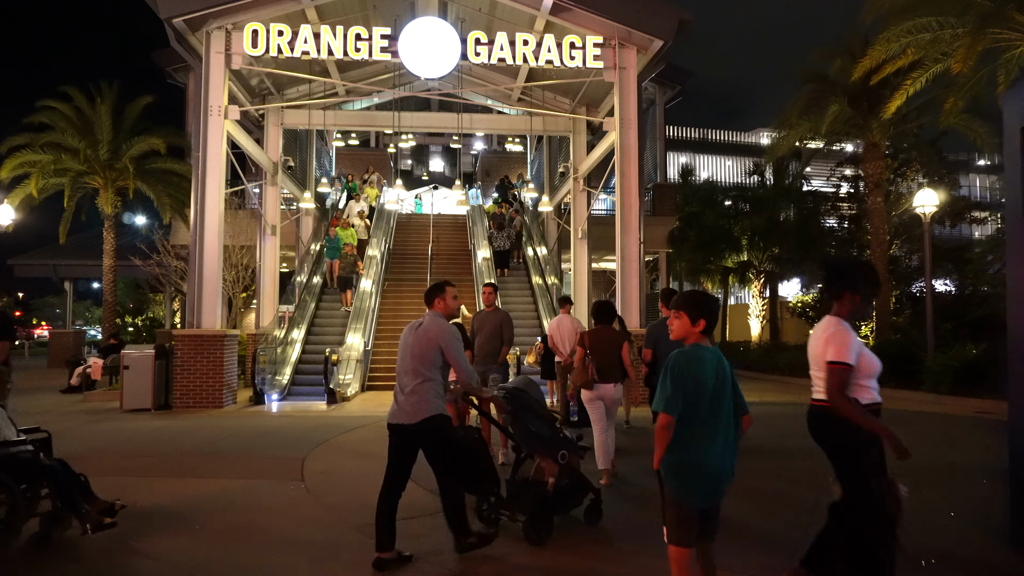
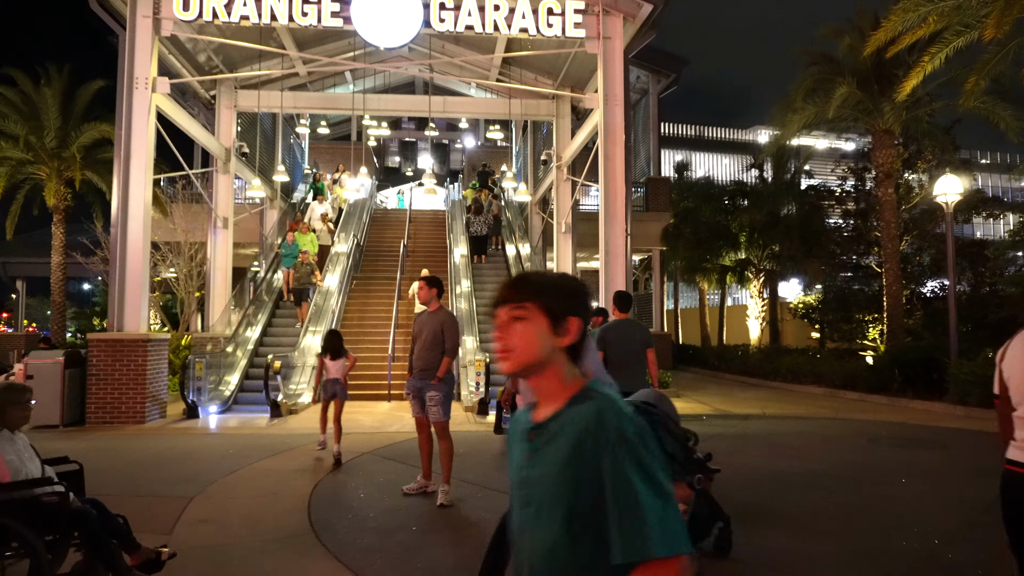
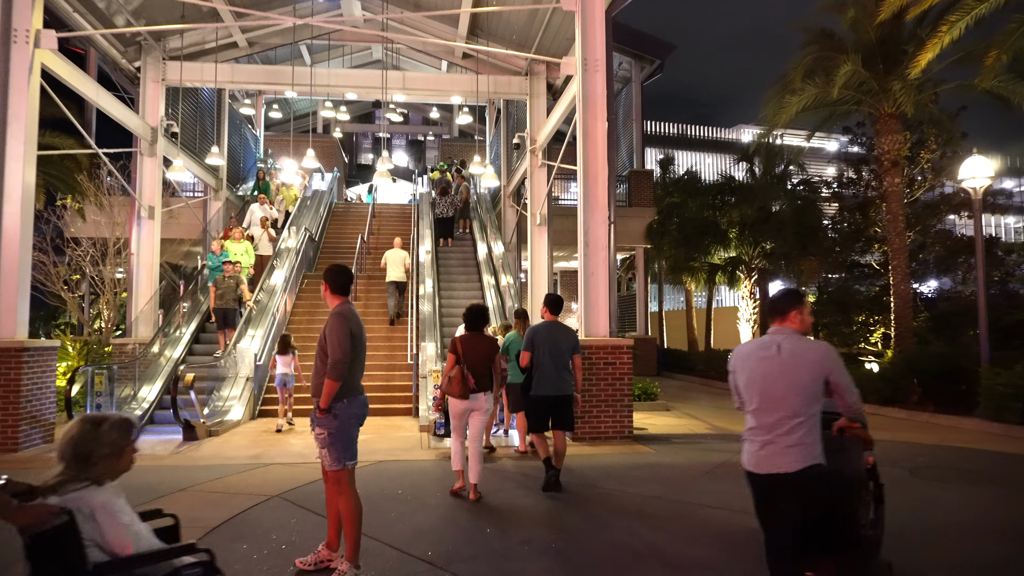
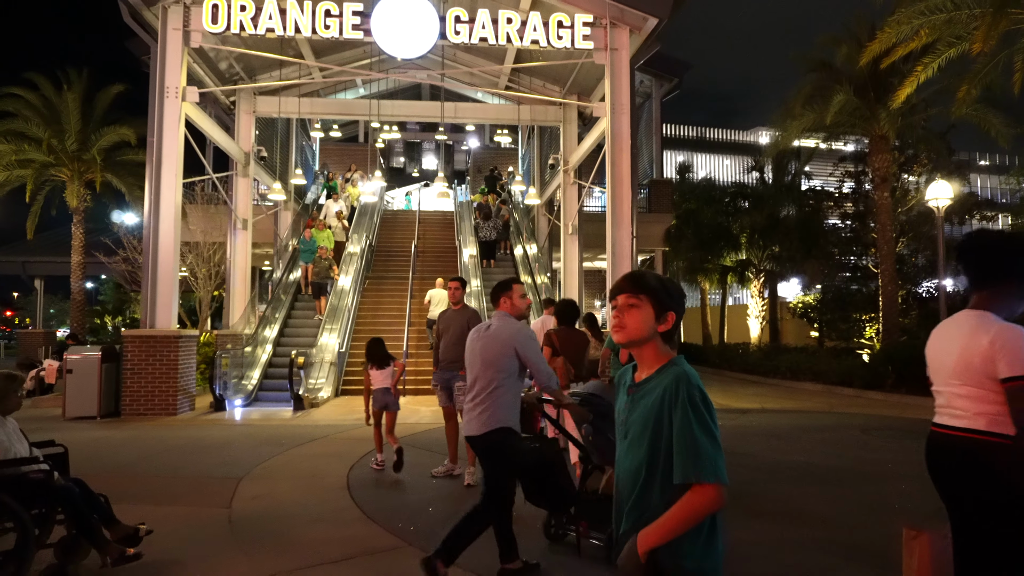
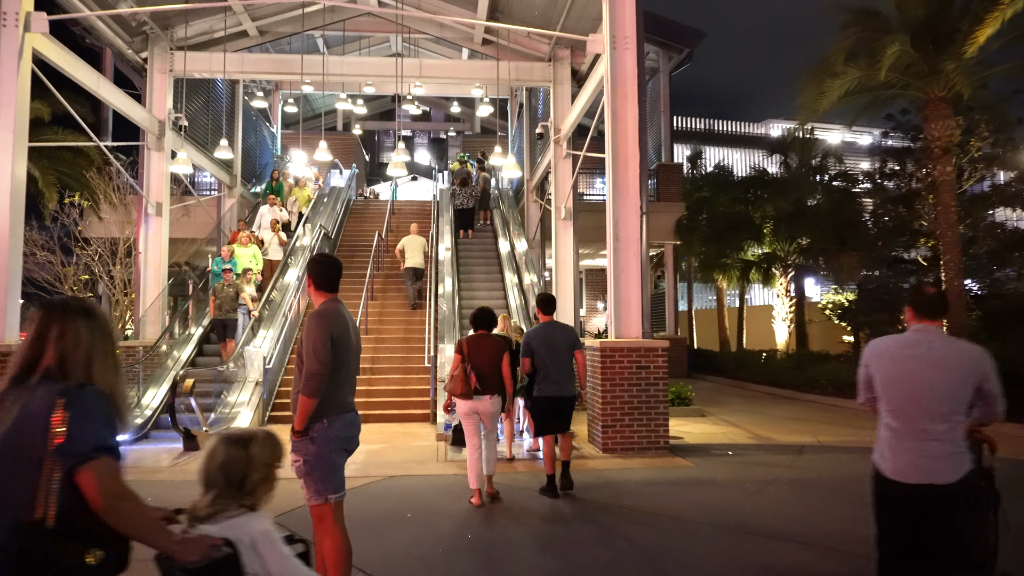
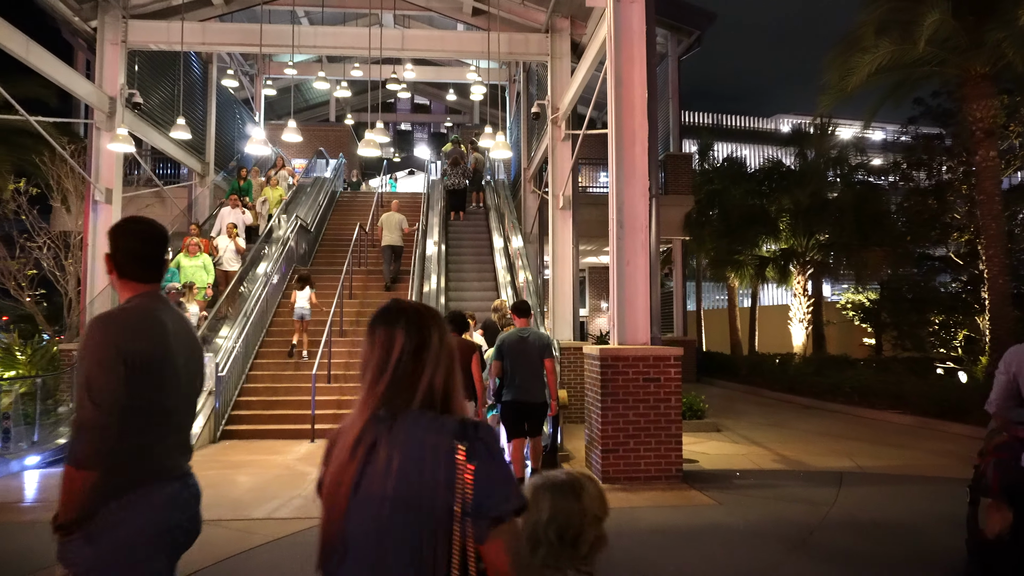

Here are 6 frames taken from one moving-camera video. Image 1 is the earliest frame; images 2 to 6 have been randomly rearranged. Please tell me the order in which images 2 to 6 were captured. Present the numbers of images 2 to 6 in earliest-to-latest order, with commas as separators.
4, 2, 3, 5, 6
